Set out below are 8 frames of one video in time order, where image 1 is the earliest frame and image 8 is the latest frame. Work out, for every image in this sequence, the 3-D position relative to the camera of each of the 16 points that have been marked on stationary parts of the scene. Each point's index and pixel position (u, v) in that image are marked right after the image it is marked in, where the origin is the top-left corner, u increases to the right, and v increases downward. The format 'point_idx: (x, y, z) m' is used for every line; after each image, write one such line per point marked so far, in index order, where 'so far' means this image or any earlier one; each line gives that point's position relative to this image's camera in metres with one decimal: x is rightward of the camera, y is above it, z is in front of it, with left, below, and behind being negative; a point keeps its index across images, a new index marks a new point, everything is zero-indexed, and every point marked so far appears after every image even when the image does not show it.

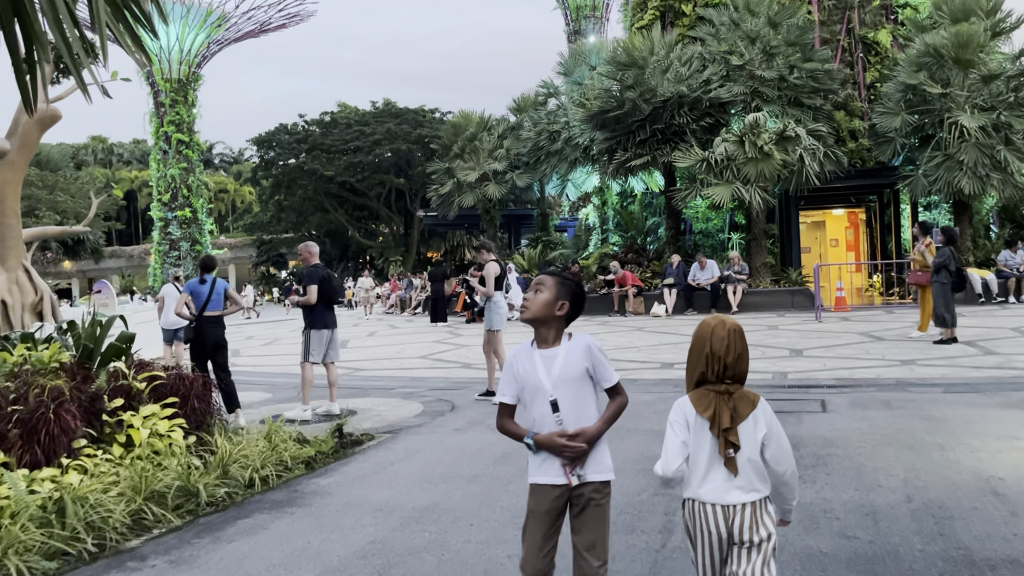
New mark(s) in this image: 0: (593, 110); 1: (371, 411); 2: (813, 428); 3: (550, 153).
0: (+1.6, +3.5, +16.9) m
1: (-1.2, -1.0, +7.3) m
2: (+1.9, -0.9, +5.6) m
3: (+0.9, +3.1, +19.8) m
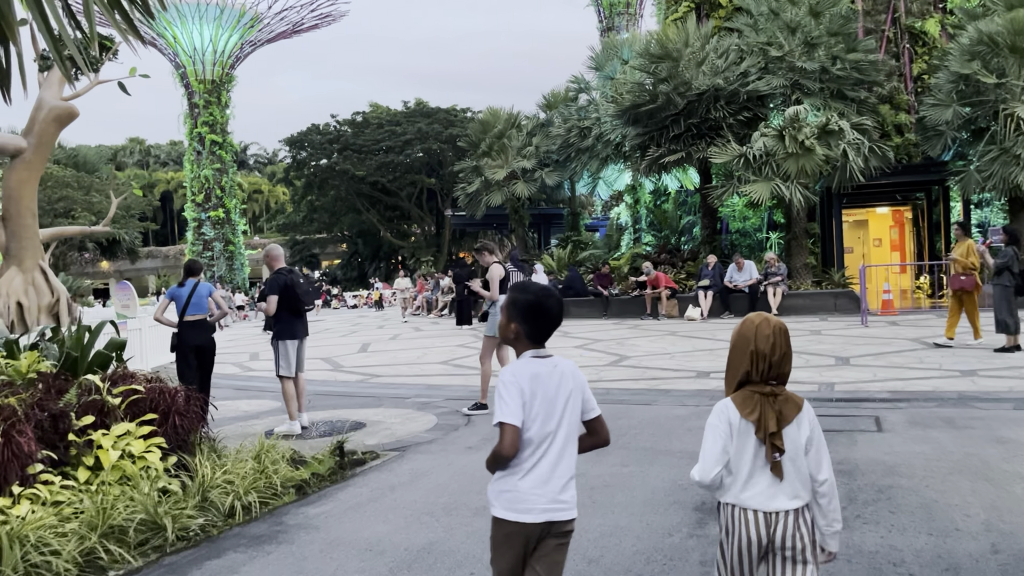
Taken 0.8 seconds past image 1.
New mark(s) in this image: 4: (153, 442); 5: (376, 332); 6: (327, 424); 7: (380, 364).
0: (+2.1, +3.5, +16.3) m
1: (-1.0, -1.1, +6.8) m
2: (+2.0, -0.9, +4.9) m
3: (+1.5, +3.1, +19.2) m
4: (-1.8, -0.8, +4.4) m
5: (-2.5, -0.8, +16.3) m
6: (-1.5, -1.1, +6.8) m
7: (-1.7, -1.0, +11.0) m
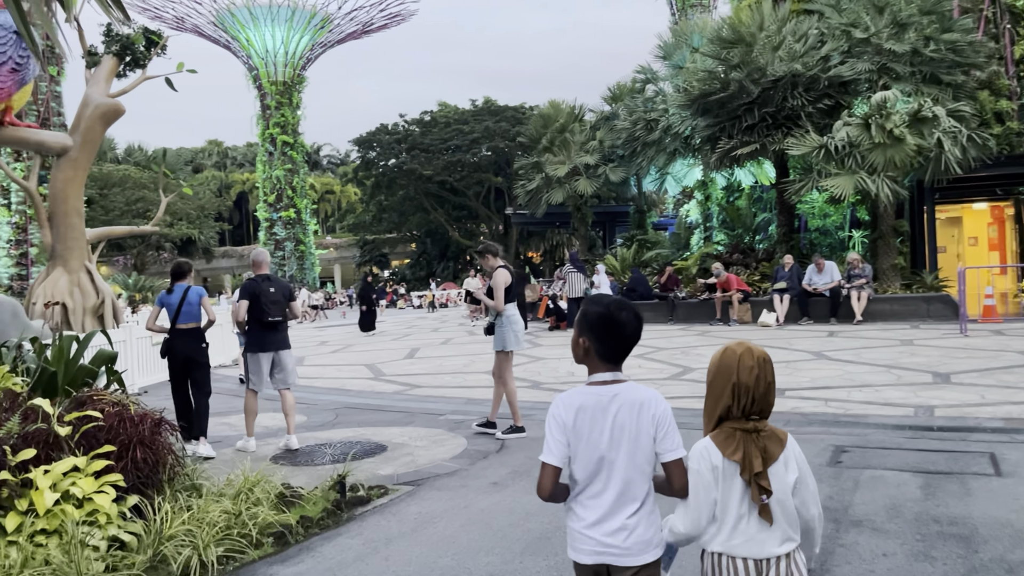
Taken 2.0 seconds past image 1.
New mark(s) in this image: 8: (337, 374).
0: (+3.2, +3.4, +15.2) m
1: (-0.8, -1.1, +6.0) m
2: (+2.2, -1.0, +3.9) m
3: (+2.8, +3.0, +18.2) m
4: (-1.7, -0.8, +3.7) m
5: (-1.5, -0.9, +15.6) m
6: (-1.2, -1.1, +6.1) m
7: (-1.1, -1.0, +10.3) m
8: (-2.1, -1.1, +10.6) m
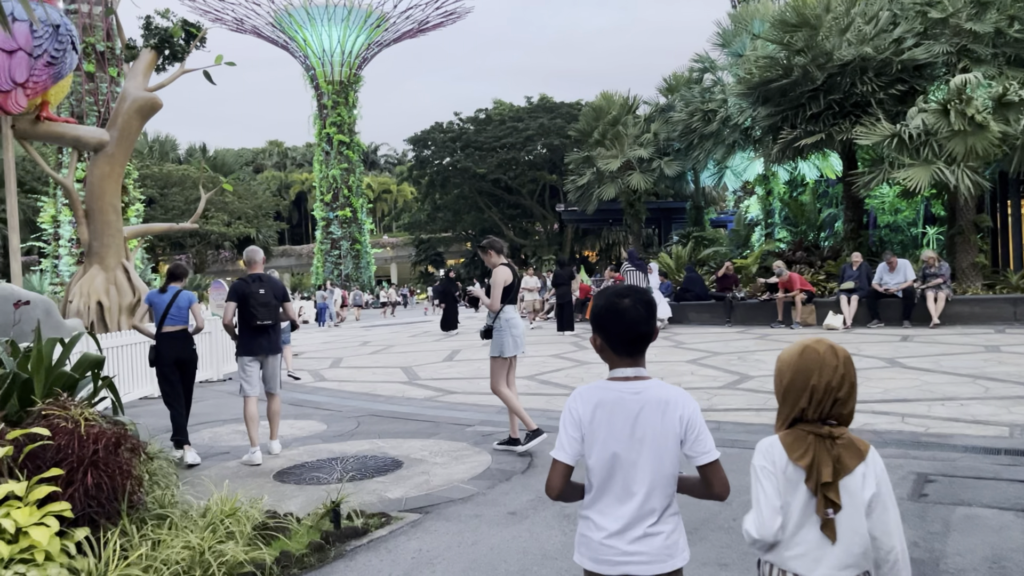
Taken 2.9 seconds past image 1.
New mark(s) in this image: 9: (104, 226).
0: (+4.0, +3.4, +14.3) m
1: (-0.6, -1.1, +5.4) m
2: (+2.2, -1.0, +3.1) m
3: (+3.8, +3.0, +17.3) m
4: (-1.7, -0.8, +3.1) m
5: (-0.6, -0.8, +15.1) m
6: (-1.0, -1.1, +5.5) m
7: (-0.6, -1.0, +9.7) m
8: (-1.7, -1.0, +10.0) m
9: (-5.9, +0.9, +12.5) m
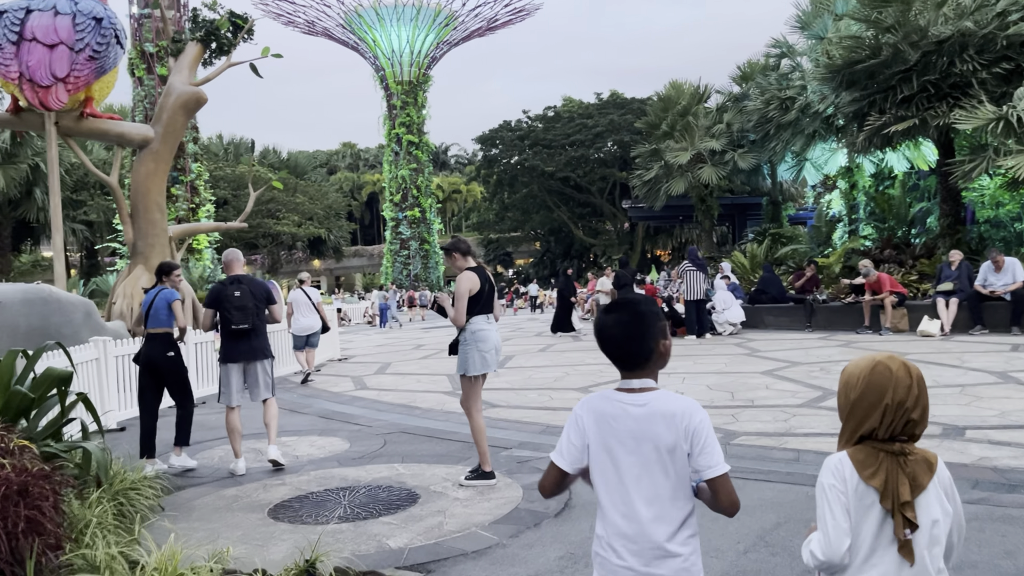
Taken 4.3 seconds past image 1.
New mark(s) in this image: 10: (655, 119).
0: (+4.9, +3.4, +13.1) m
1: (-0.4, -1.1, +4.6) m
2: (+2.2, -1.0, +2.1) m
3: (+5.0, +3.0, +16.1) m
4: (-1.7, -0.8, +2.4) m
5: (+0.4, -0.9, +14.2) m
6: (-0.8, -1.1, +4.8) m
7: (0.0, -1.0, +8.9) m
8: (-1.1, -1.1, +9.3) m
9: (-5.1, +0.9, +12.1) m
10: (+3.2, +3.8, +19.2) m
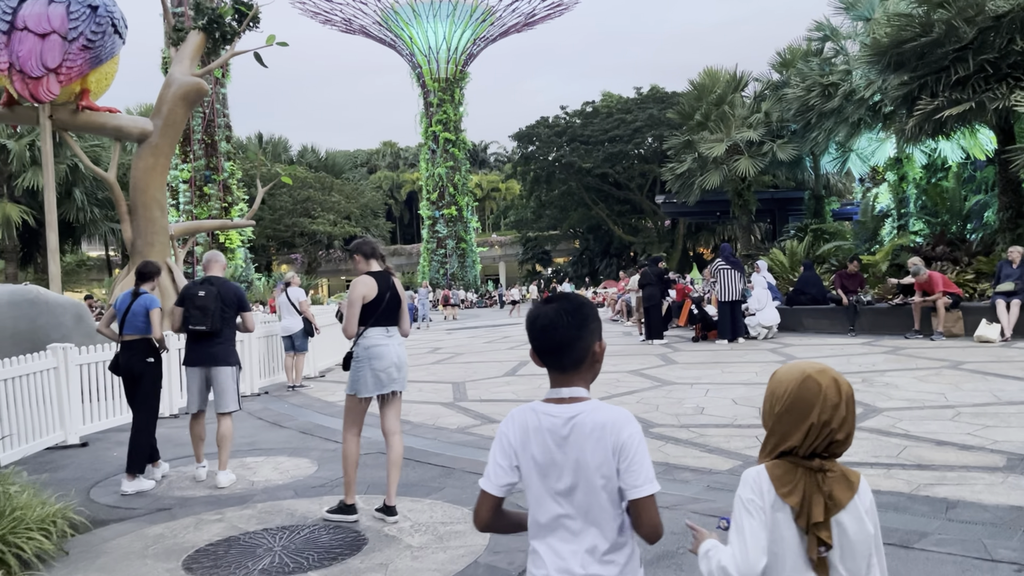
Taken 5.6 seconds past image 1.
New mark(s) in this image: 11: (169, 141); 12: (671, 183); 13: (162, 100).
0: (+5.2, +3.4, +12.1) m
1: (-0.5, -1.1, +3.8) m
2: (+1.9, -1.0, +1.2) m
3: (+5.4, +3.0, +15.0) m
4: (-2.0, -0.9, +1.7) m
5: (+0.7, -0.9, +13.4) m
6: (-0.9, -1.2, +4.0) m
7: (0.0, -1.0, +8.1) m
8: (-1.0, -1.1, +8.6) m
9: (-4.9, +0.9, +11.6) m
10: (+3.8, +3.8, +18.2) m
11: (-4.6, +2.0, +11.7) m
12: (+3.4, +2.3, +18.6) m
13: (-4.7, +2.5, +11.6) m
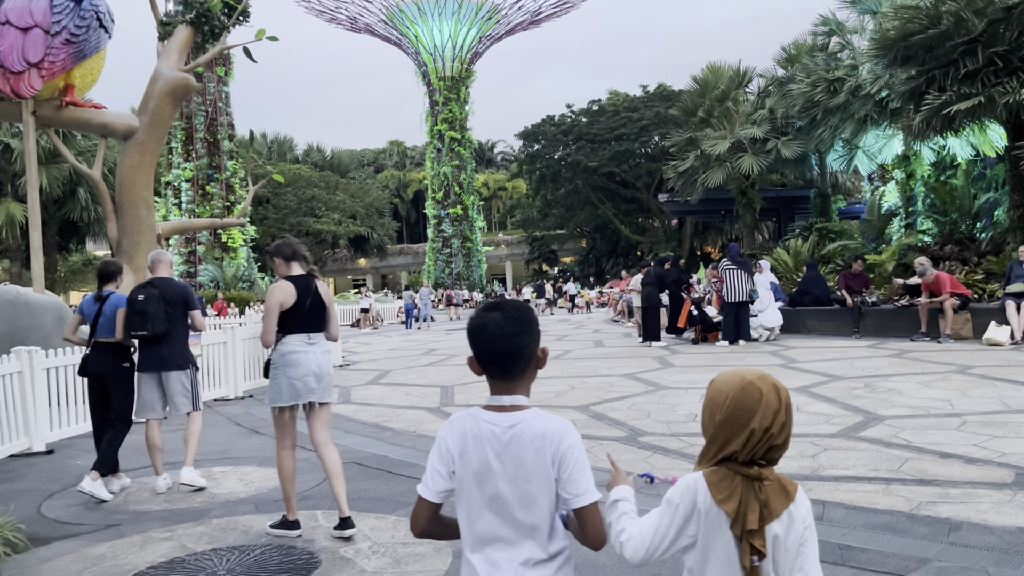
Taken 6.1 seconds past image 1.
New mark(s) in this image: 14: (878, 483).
0: (+5.1, +3.4, +11.7) m
1: (-0.7, -1.1, +3.6) m
2: (+1.7, -1.0, +0.9) m
3: (+5.4, +3.0, +14.7) m
4: (-2.1, -0.9, +1.4) m
5: (+0.6, -0.9, +13.1) m
6: (-1.1, -1.2, +3.7) m
7: (-0.1, -1.0, +7.8) m
8: (-1.1, -1.1, +8.3) m
9: (-4.9, +0.9, +11.3) m
10: (+3.8, +3.8, +17.9) m
11: (-4.7, +2.0, +11.4) m
12: (+3.4, +2.3, +18.2) m
13: (-4.8, +2.5, +11.3) m
14: (+1.9, -1.0, +4.4) m
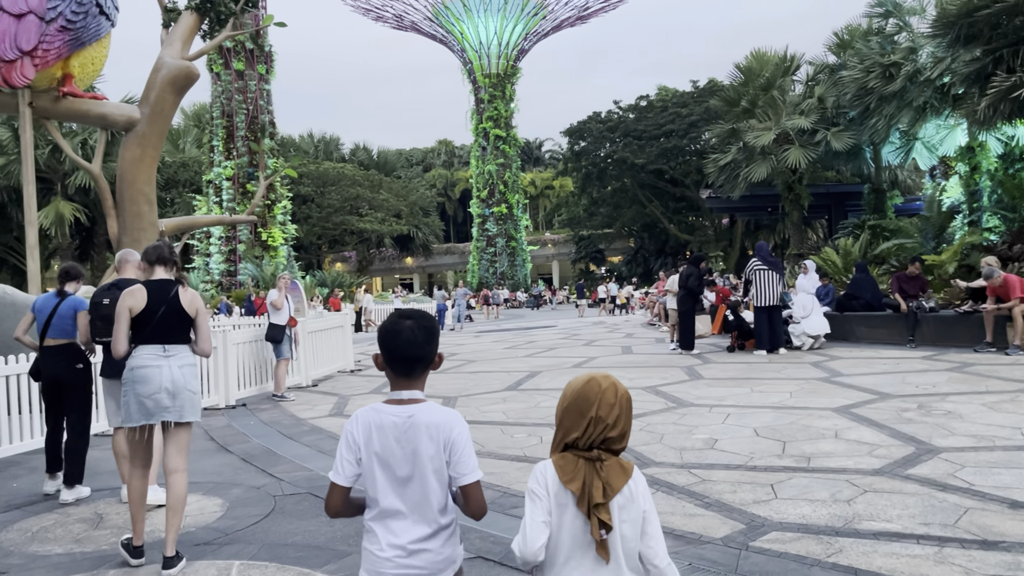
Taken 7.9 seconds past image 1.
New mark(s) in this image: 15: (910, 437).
0: (+5.4, +3.4, +10.6) m
1: (-0.9, -1.2, +2.8) m
2: (+1.3, -1.1, 0.0) m
3: (+5.8, +3.0, +13.5) m
4: (-2.5, -0.9, +0.8) m
5: (+1.0, -0.9, +12.2) m
6: (-1.3, -1.2, +3.0) m
7: (-0.1, -1.0, +7.0) m
8: (-1.0, -1.1, +7.5) m
9: (-4.7, +0.9, +10.8) m
10: (+4.4, +3.7, +16.8) m
11: (-4.5, +2.0, +10.9) m
12: (+4.1, +2.2, +17.2) m
13: (-4.5, +2.5, +10.8) m
14: (+1.7, -1.0, +3.5) m
15: (+2.4, -0.9, +5.3) m
